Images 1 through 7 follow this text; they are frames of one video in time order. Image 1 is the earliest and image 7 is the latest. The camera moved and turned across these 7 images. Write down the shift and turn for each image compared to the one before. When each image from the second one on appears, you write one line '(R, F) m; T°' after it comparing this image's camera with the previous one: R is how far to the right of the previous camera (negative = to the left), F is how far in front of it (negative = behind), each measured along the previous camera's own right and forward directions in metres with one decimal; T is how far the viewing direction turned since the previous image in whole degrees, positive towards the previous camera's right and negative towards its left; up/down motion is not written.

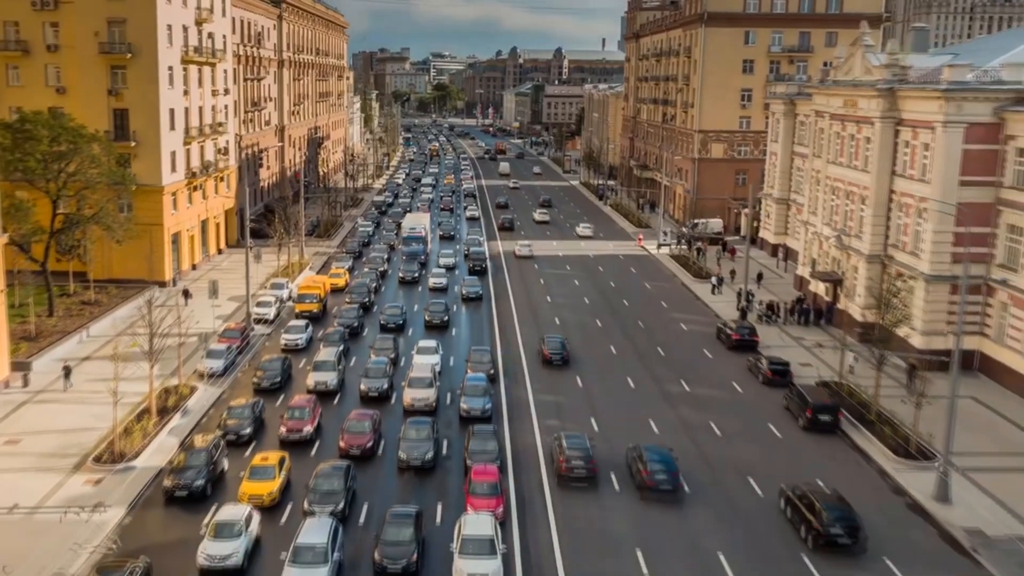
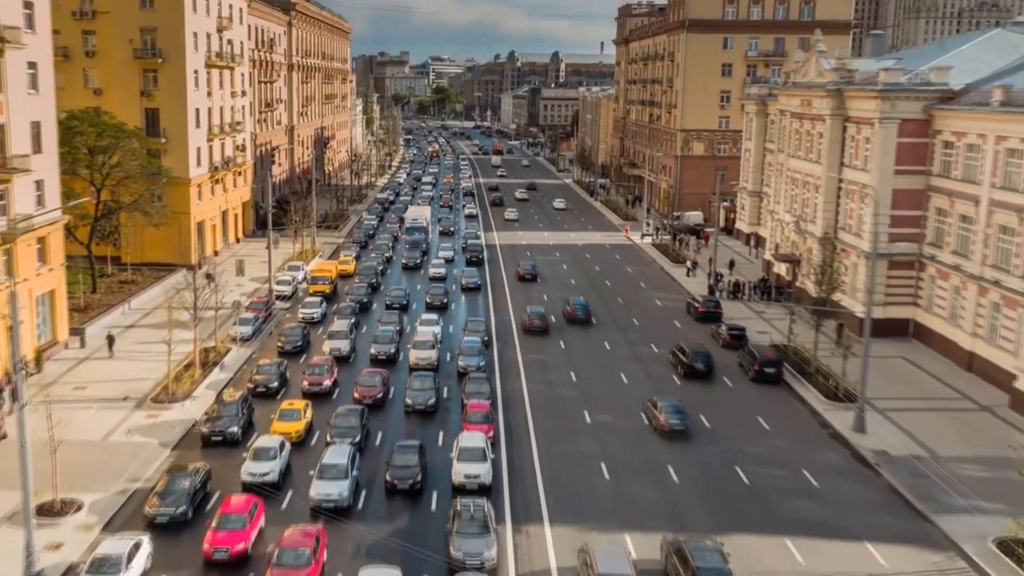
(+0.4, -6.5) m; 0°
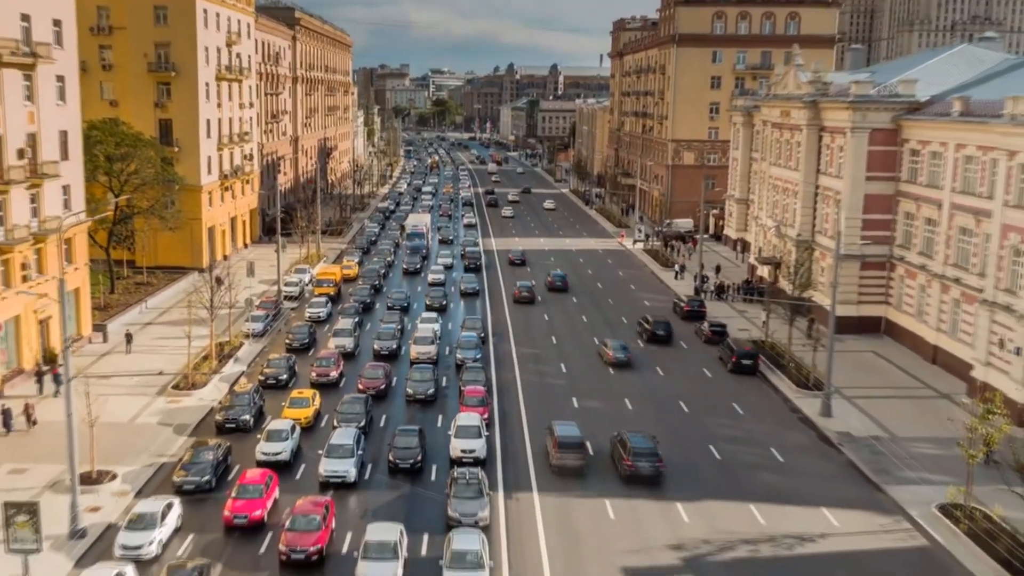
(+0.3, -3.3) m; 0°
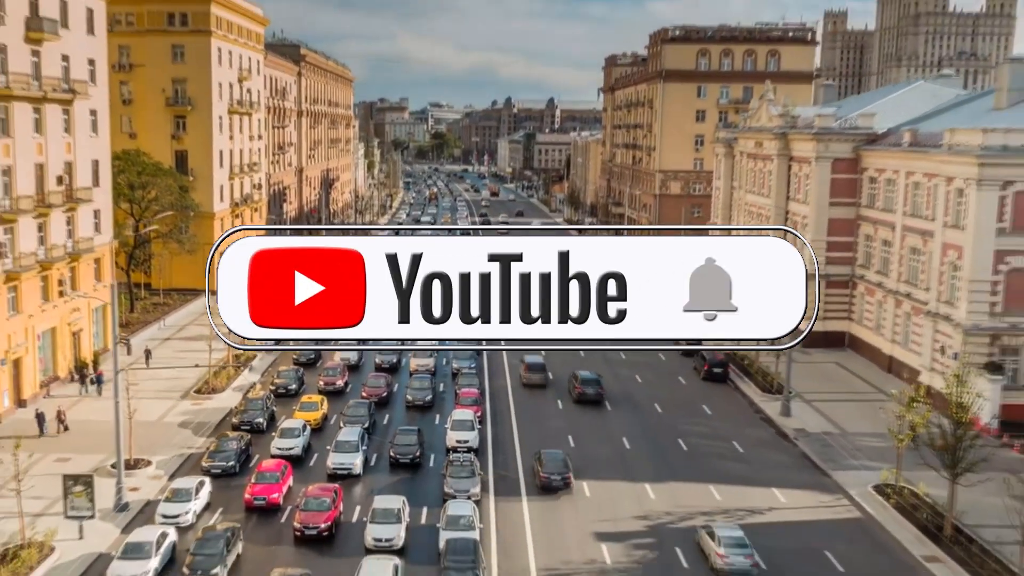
(+0.4, -4.6) m; 0°
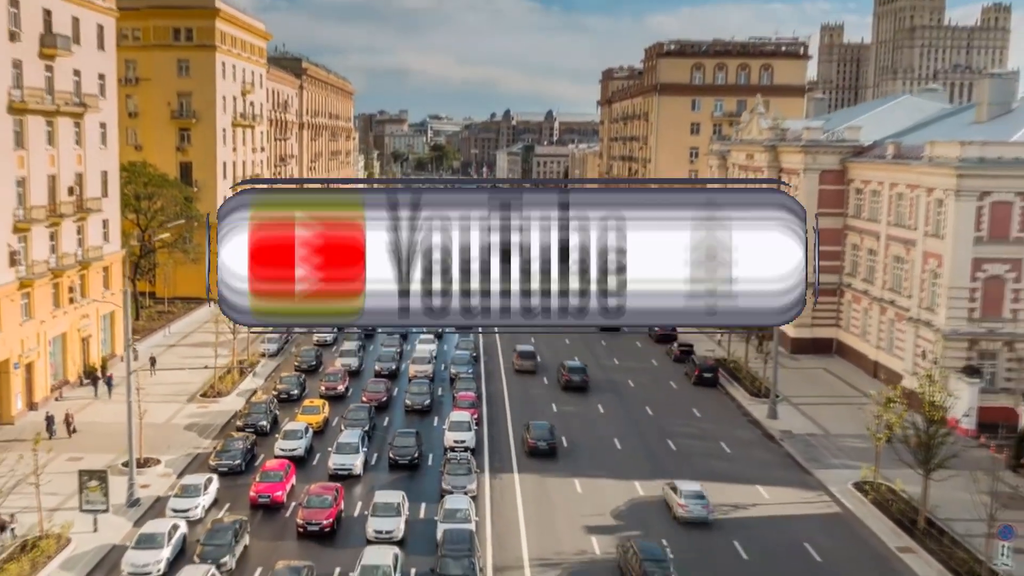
(+0.2, -1.6) m; 0°
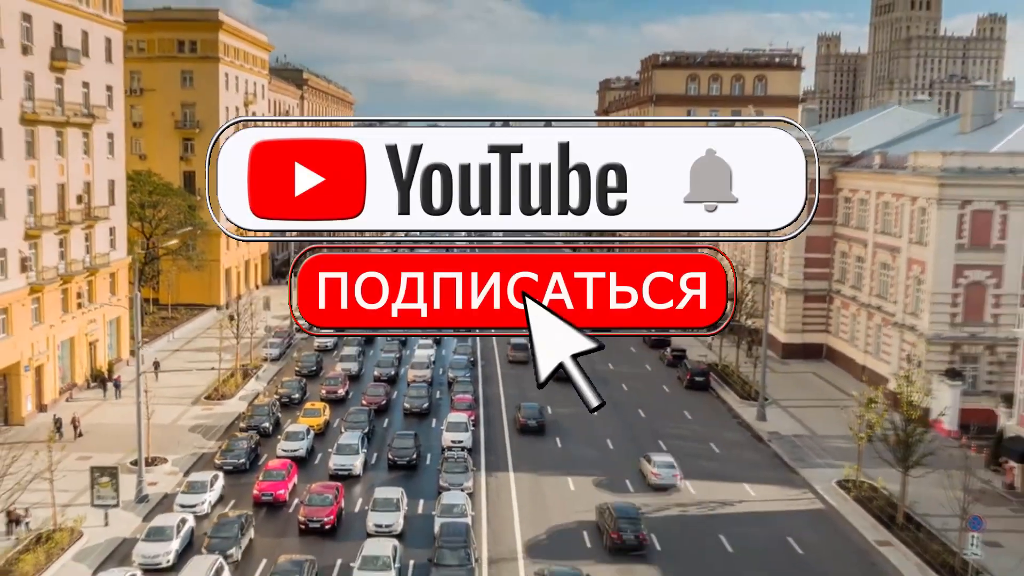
(+0.2, -1.4) m; 0°
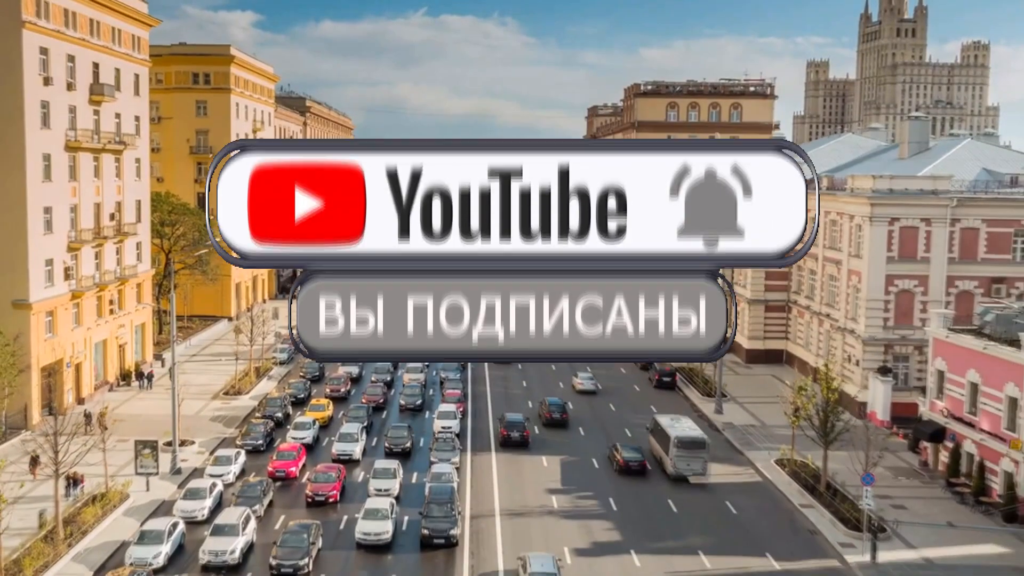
(+0.7, -6.3) m; 0°
